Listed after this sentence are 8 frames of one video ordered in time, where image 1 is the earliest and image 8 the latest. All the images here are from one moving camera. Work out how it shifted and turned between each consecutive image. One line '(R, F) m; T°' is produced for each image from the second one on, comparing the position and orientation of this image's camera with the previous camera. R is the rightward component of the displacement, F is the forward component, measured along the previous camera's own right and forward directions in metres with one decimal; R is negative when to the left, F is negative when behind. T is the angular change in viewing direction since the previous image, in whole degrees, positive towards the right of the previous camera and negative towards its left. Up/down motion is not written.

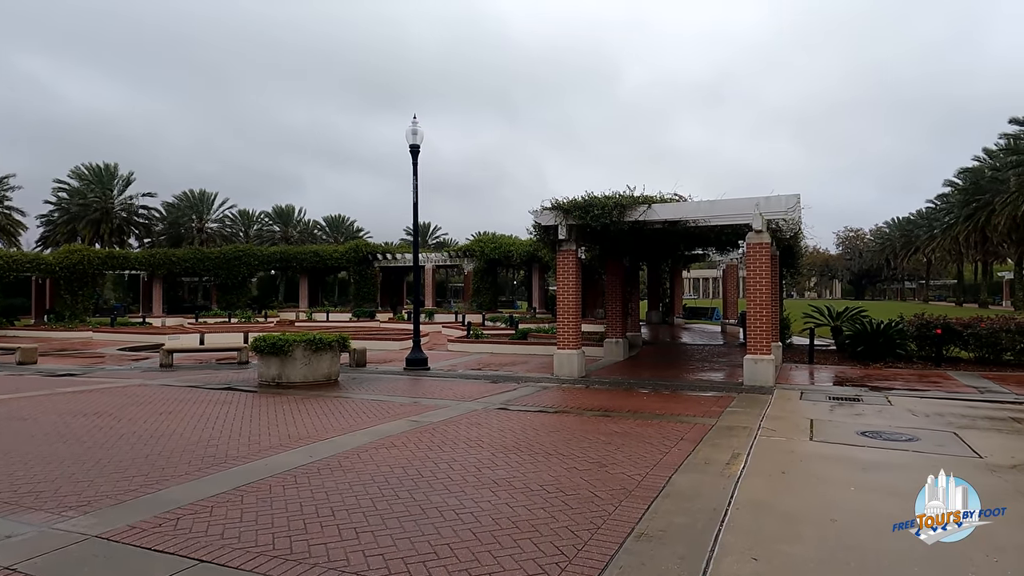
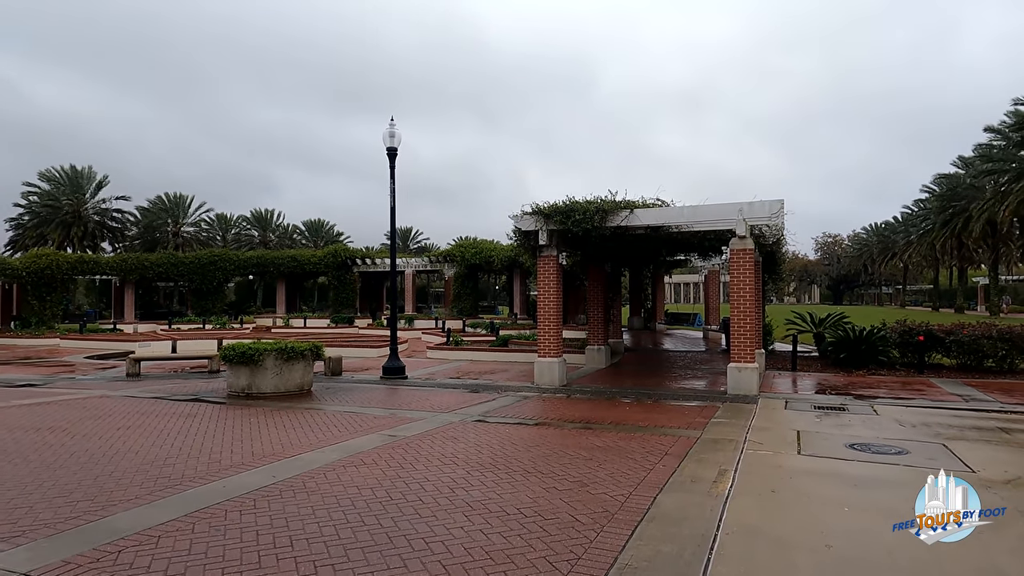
(0.0, +0.3) m; +2°
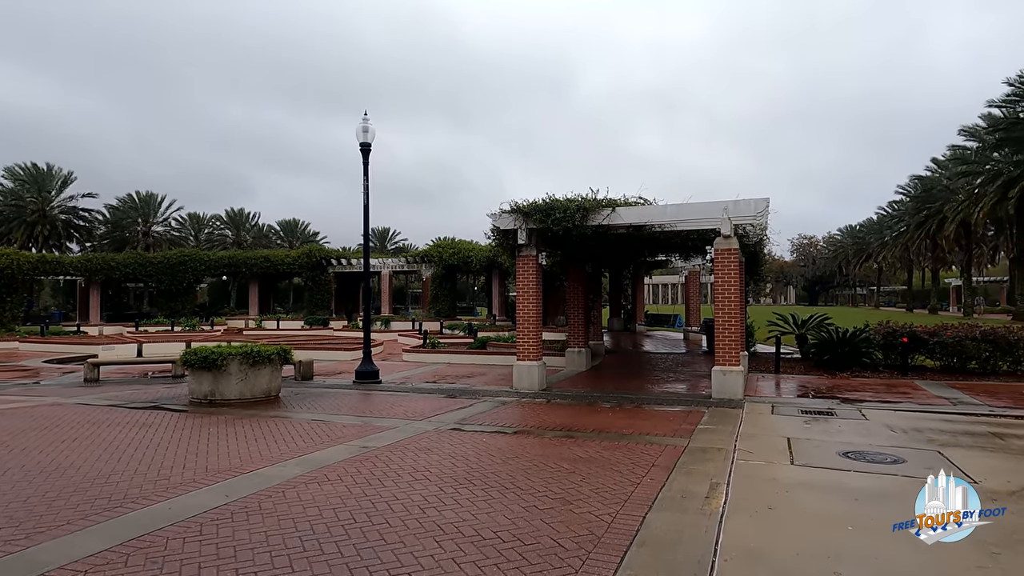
(0.0, +0.4) m; +2°
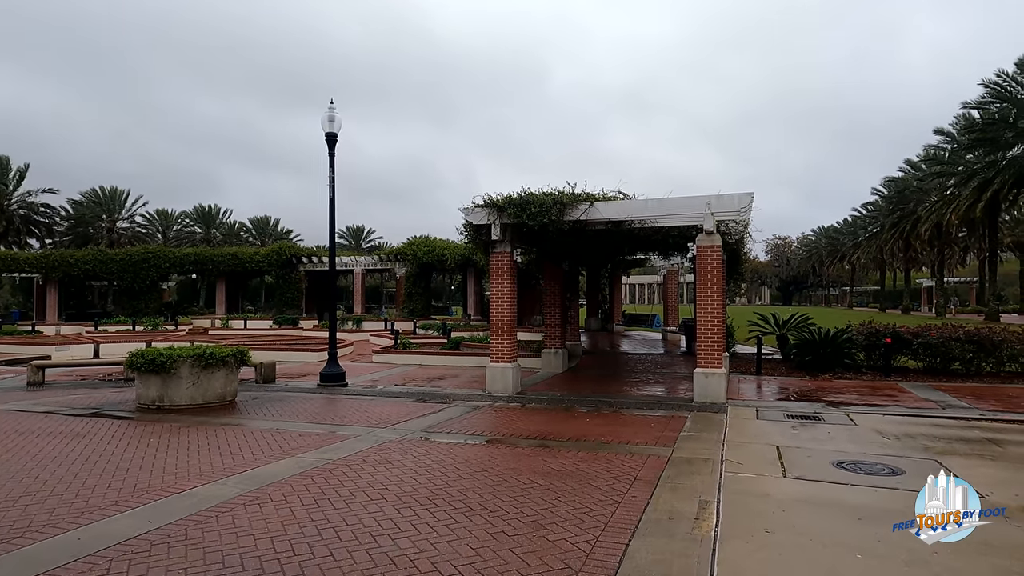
(+0.1, +0.6) m; +2°
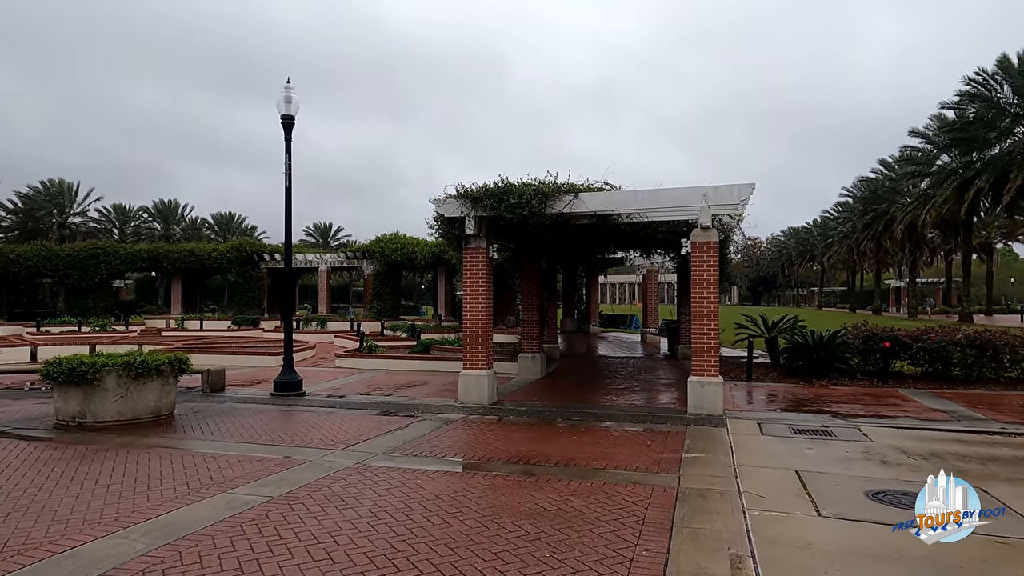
(-0.1, +1.1) m; +2°
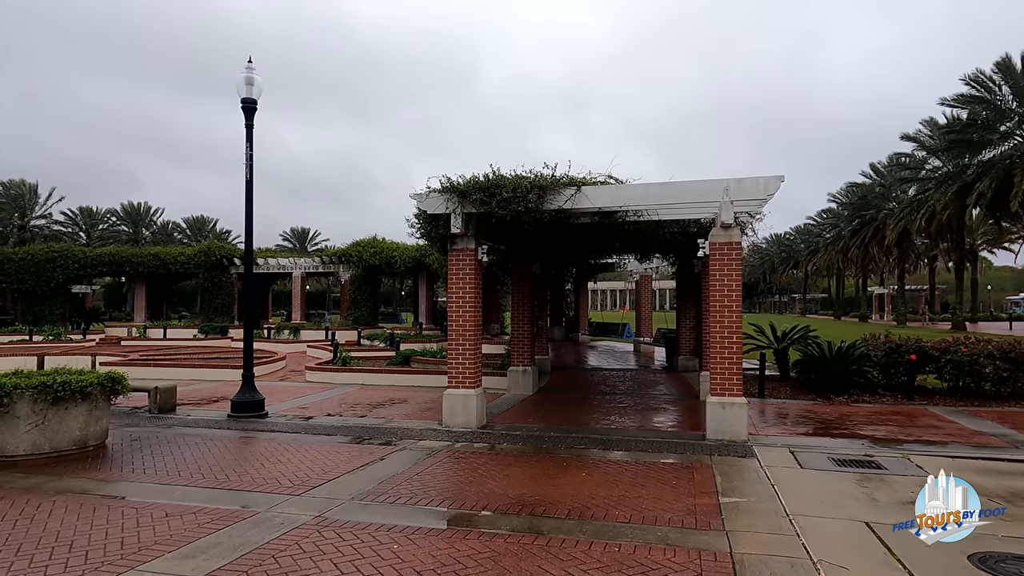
(-0.2, +1.3) m; +2°
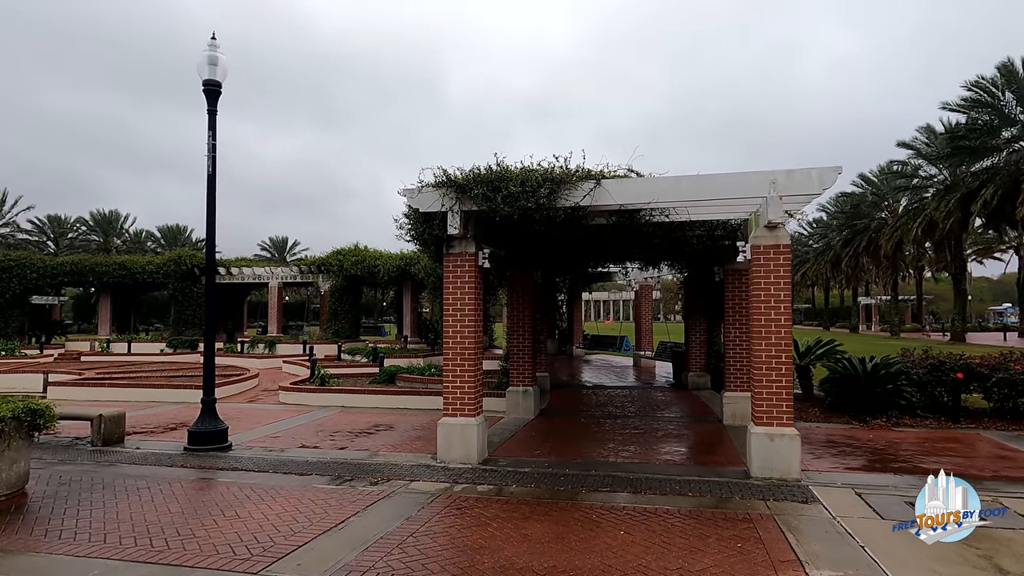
(-0.3, +1.4) m; +2°
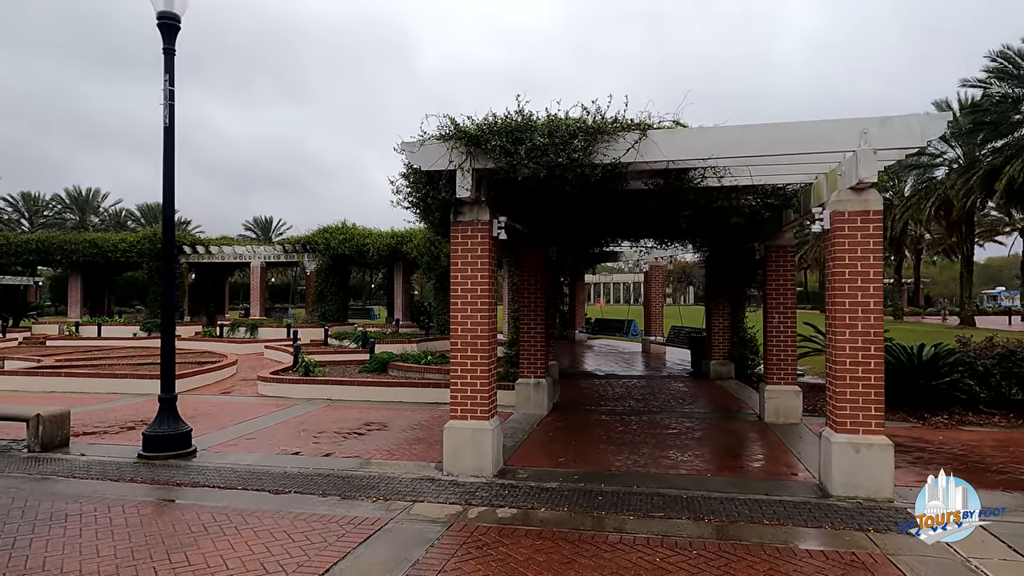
(-0.3, +1.4) m; +1°
